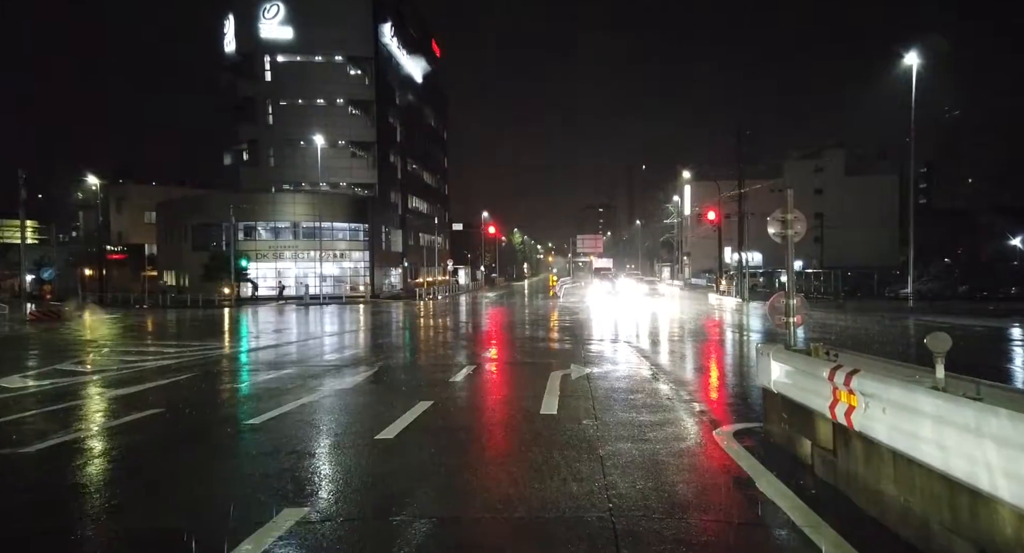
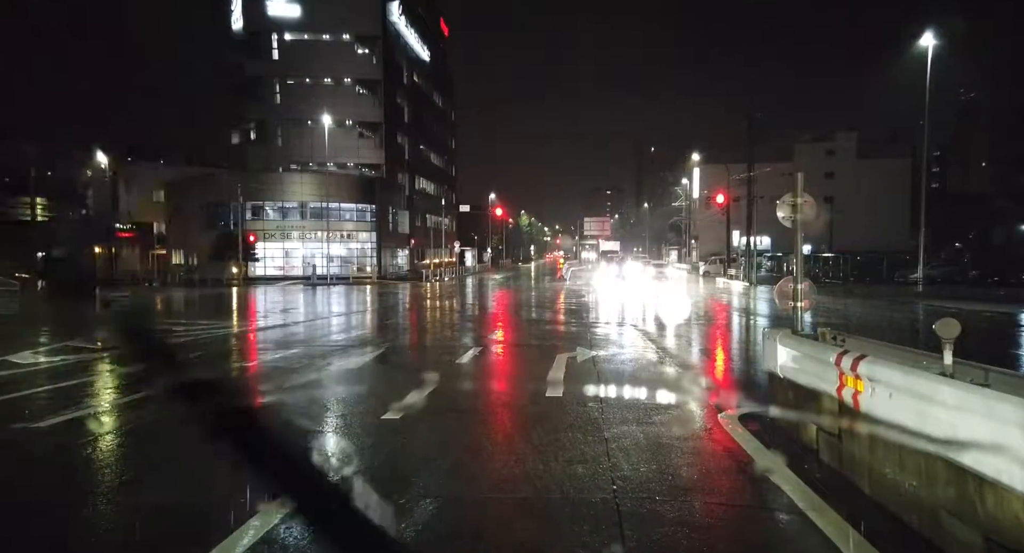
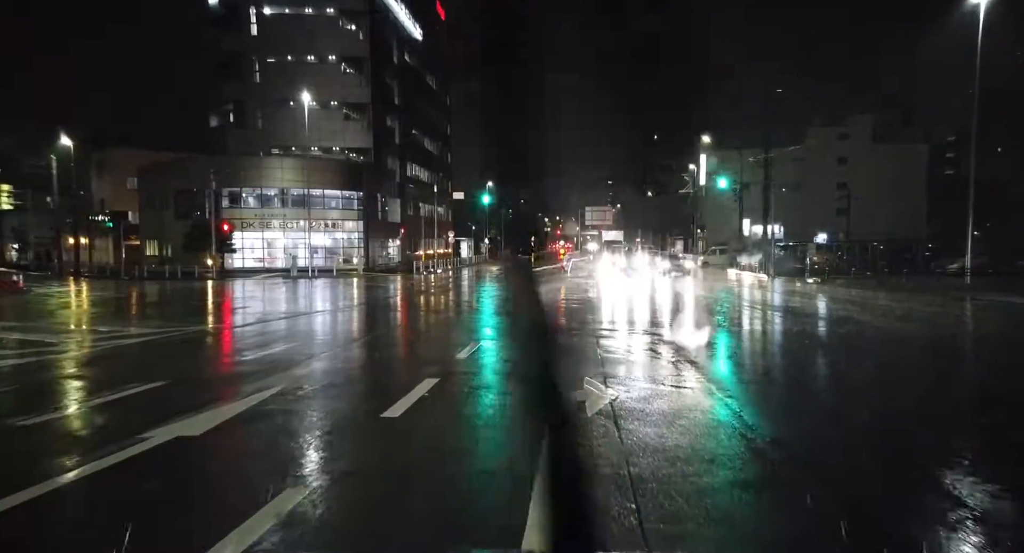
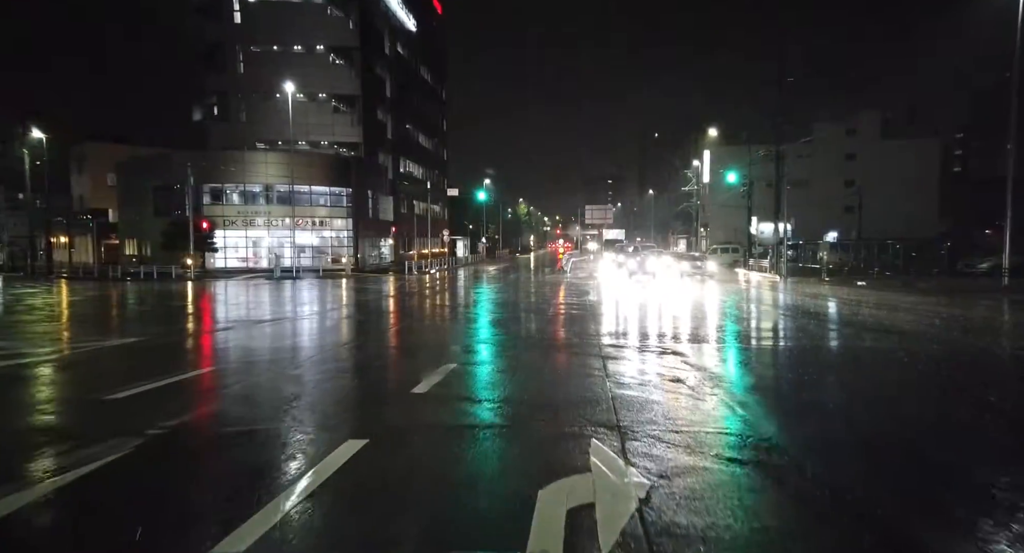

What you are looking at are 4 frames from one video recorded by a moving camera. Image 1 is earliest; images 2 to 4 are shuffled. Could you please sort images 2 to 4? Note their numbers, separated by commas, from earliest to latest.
2, 3, 4
